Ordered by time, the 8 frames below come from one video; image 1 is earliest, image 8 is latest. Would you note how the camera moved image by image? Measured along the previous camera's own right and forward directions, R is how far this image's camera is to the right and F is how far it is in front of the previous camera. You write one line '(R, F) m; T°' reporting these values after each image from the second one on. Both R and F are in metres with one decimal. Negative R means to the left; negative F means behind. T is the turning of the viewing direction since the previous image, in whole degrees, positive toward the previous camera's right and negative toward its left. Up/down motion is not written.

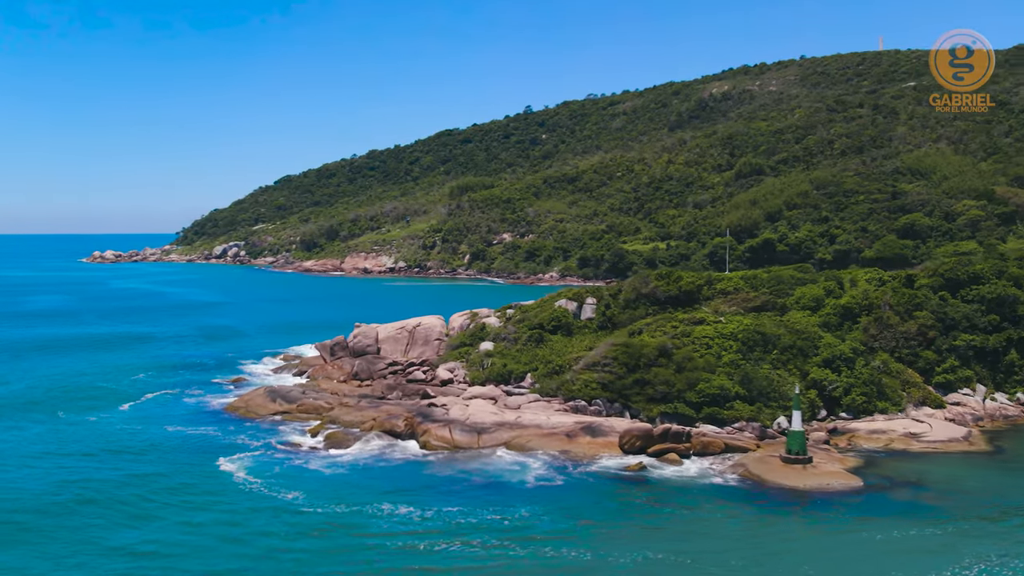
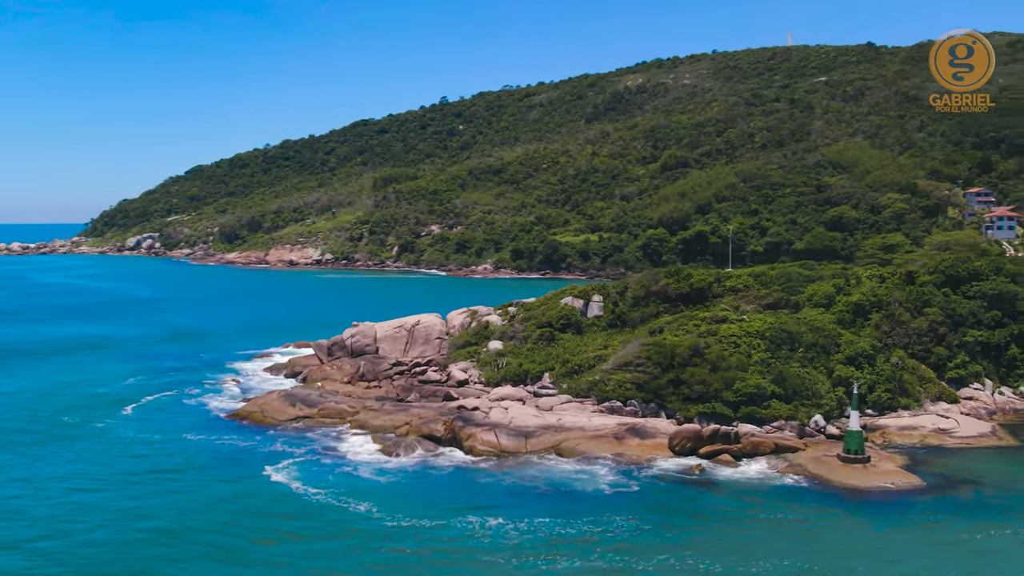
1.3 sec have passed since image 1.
(-4.2, +0.8) m; +6°
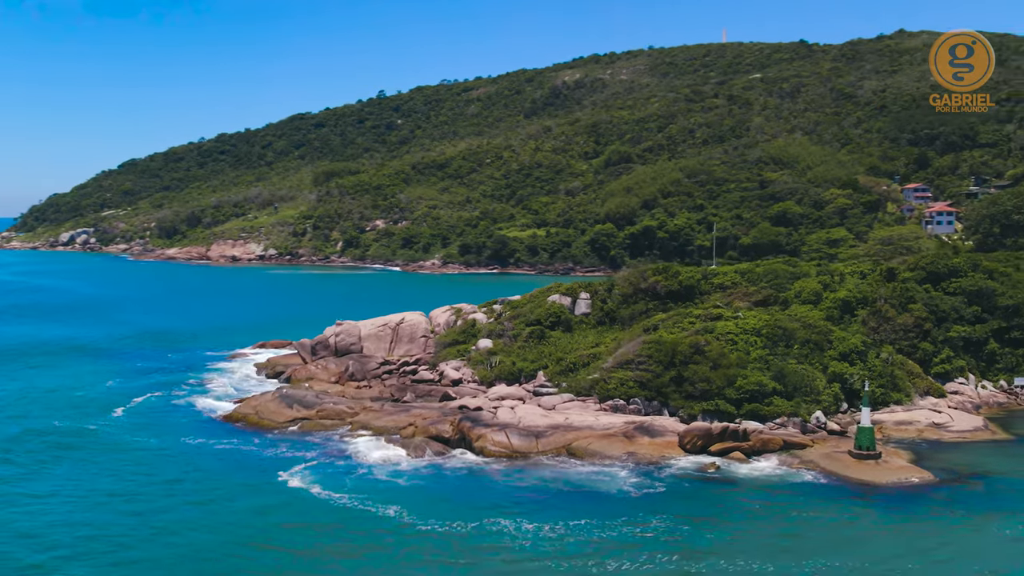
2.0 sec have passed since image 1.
(-2.3, +0.3) m; +4°
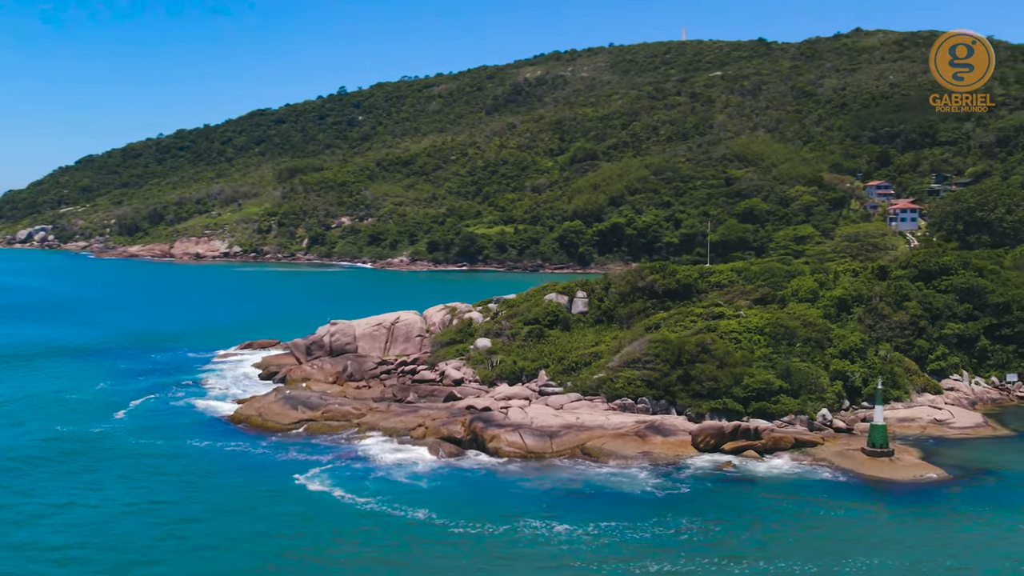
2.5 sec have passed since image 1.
(-1.6, +0.2) m; +2°
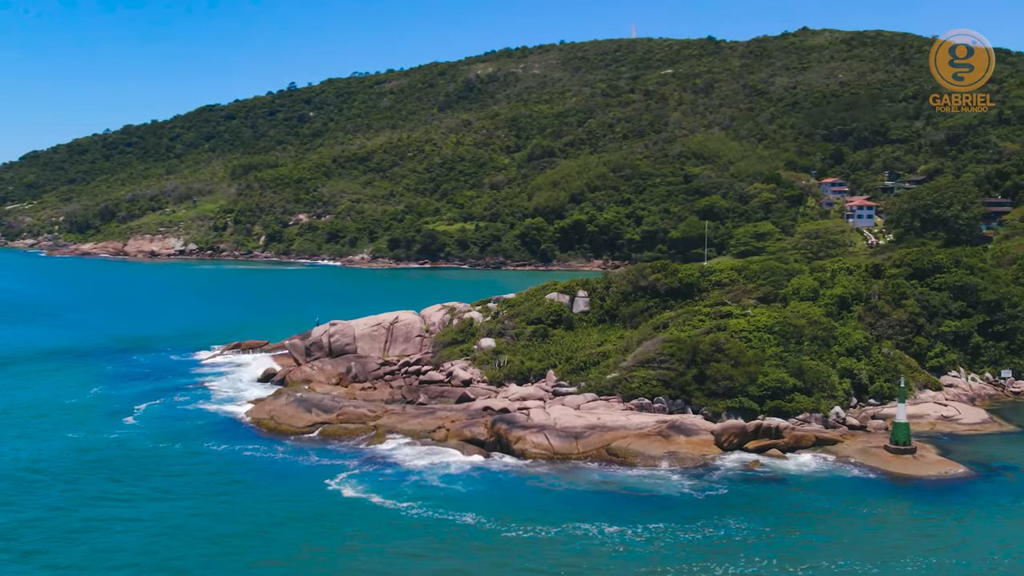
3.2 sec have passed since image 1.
(-2.3, +0.3) m; +3°
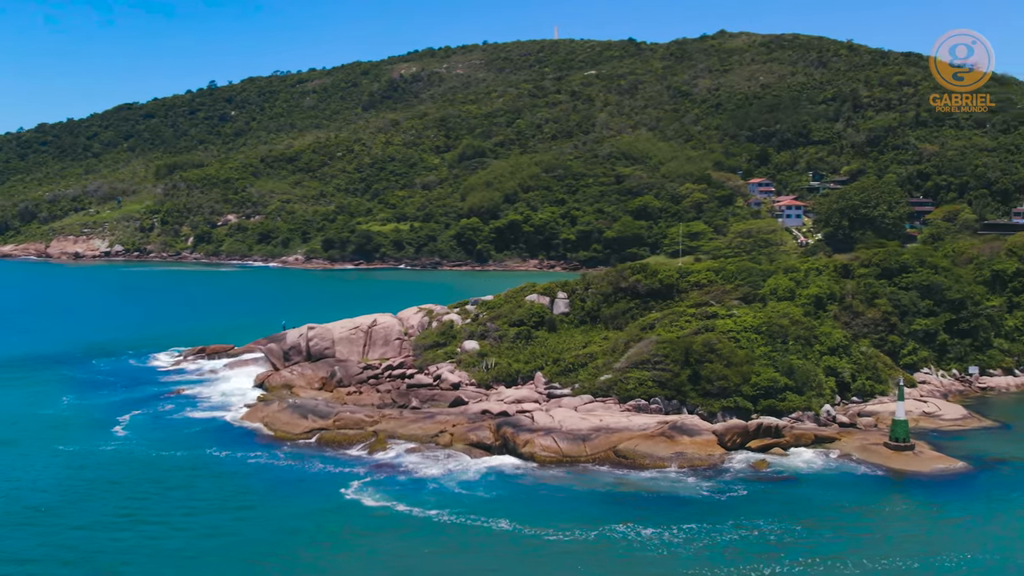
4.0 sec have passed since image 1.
(-2.6, +0.2) m; +5°
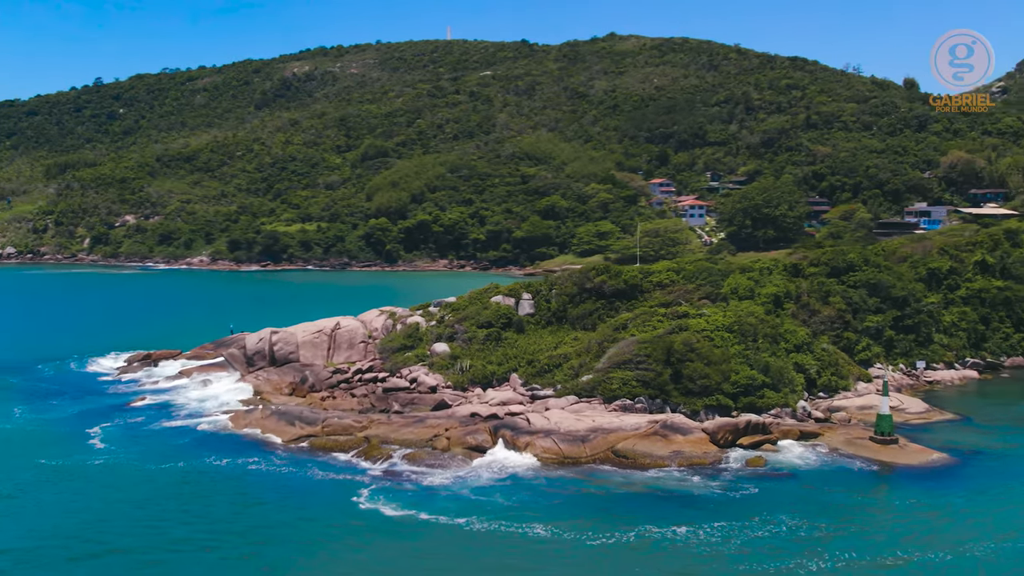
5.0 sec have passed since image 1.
(-3.2, +0.3) m; +6°
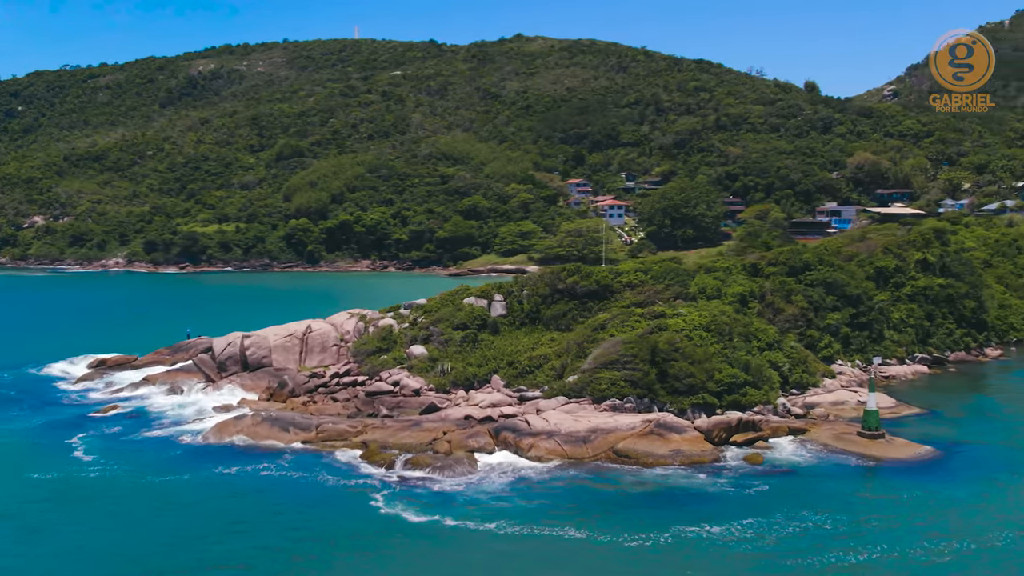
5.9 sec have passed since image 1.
(-2.9, +0.2) m; +5°
